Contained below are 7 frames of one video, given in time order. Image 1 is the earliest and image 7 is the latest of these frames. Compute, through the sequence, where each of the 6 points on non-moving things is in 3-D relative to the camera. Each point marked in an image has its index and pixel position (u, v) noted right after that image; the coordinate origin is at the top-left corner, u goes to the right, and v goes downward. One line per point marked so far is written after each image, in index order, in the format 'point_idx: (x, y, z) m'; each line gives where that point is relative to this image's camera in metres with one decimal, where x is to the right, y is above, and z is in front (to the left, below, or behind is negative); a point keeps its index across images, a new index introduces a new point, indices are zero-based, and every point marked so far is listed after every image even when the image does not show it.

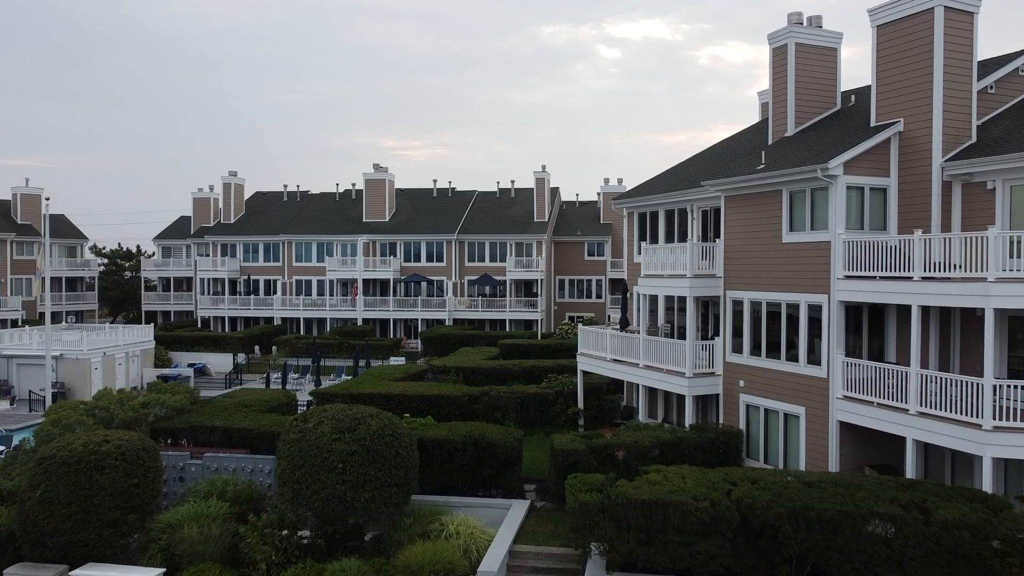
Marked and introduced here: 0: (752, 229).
0: (+3.3, +0.8, +18.6) m
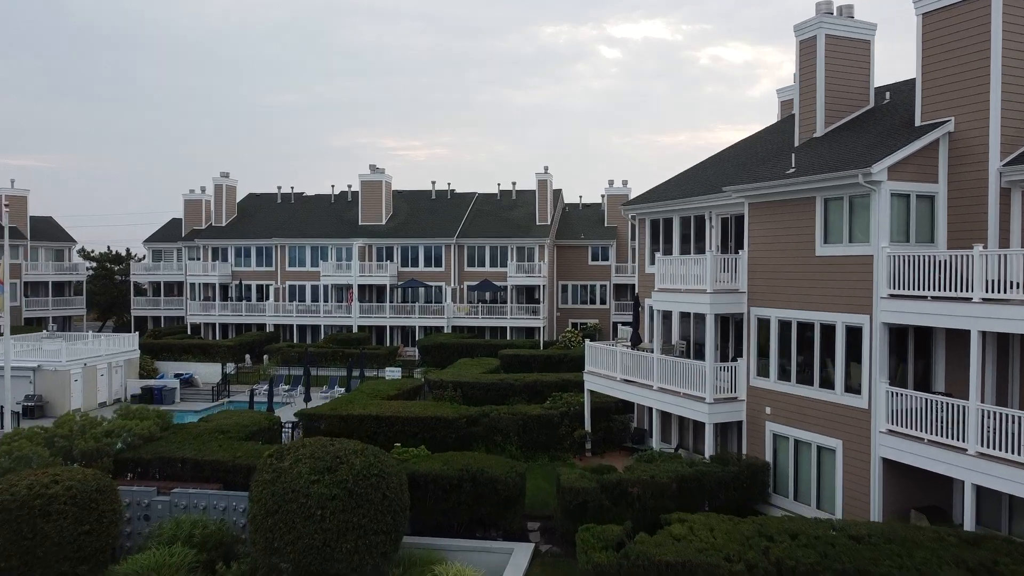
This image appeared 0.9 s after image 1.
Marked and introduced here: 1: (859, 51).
0: (+3.3, +0.6, +16.8) m
1: (+4.9, +3.3, +18.8) m
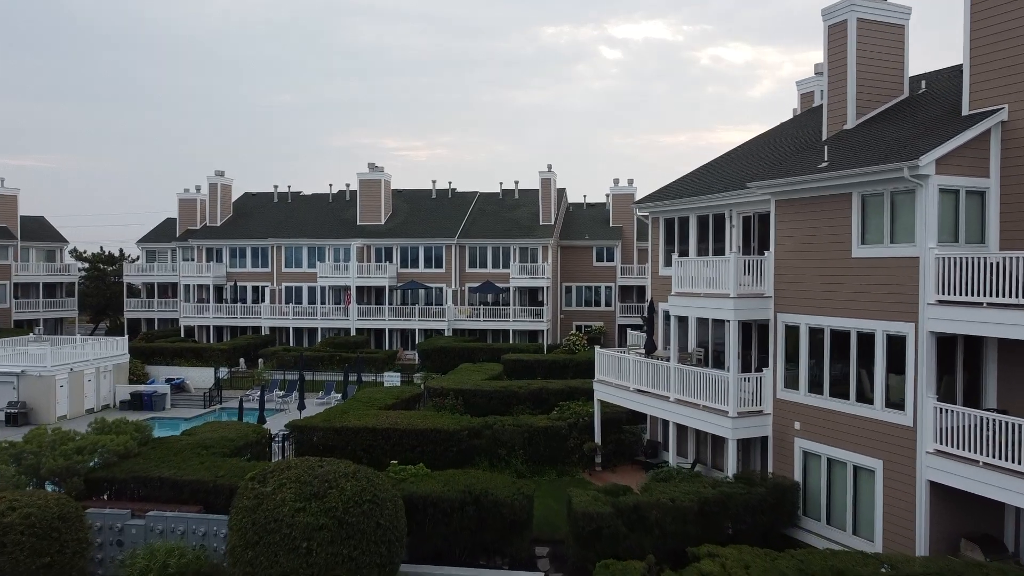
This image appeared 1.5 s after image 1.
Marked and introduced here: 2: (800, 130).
0: (+3.4, +0.6, +15.4) m
1: (+4.9, +3.3, +17.4) m
2: (+4.2, +2.3, +19.8) m
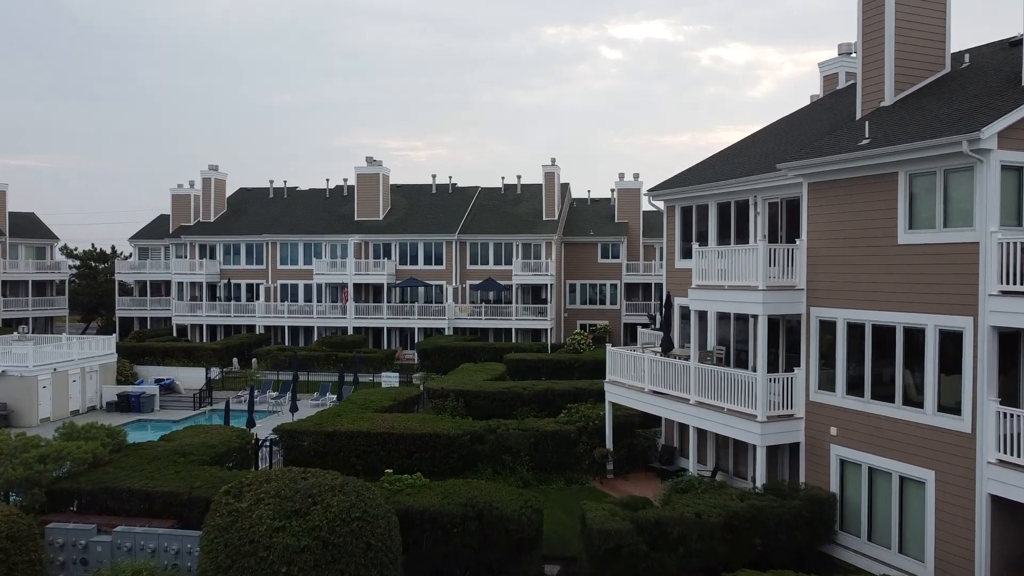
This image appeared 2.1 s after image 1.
0: (+3.5, +0.6, +13.9) m
1: (+5.0, +3.3, +16.0) m
2: (+4.3, +2.4, +18.3) m
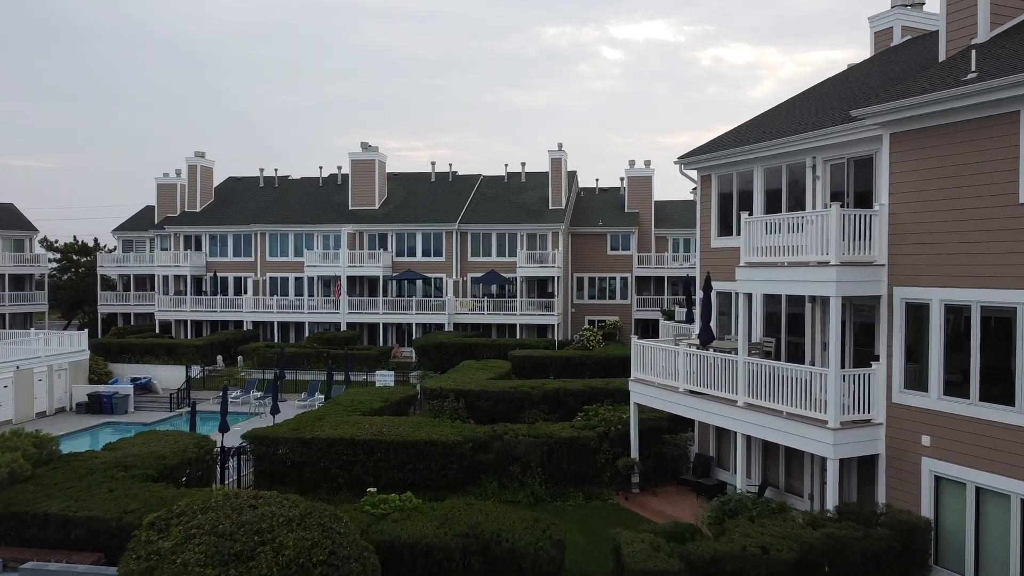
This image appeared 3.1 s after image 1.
0: (+3.6, +0.9, +11.1) m
1: (+5.1, +3.6, +13.2) m
2: (+4.4, +2.6, +15.5) m
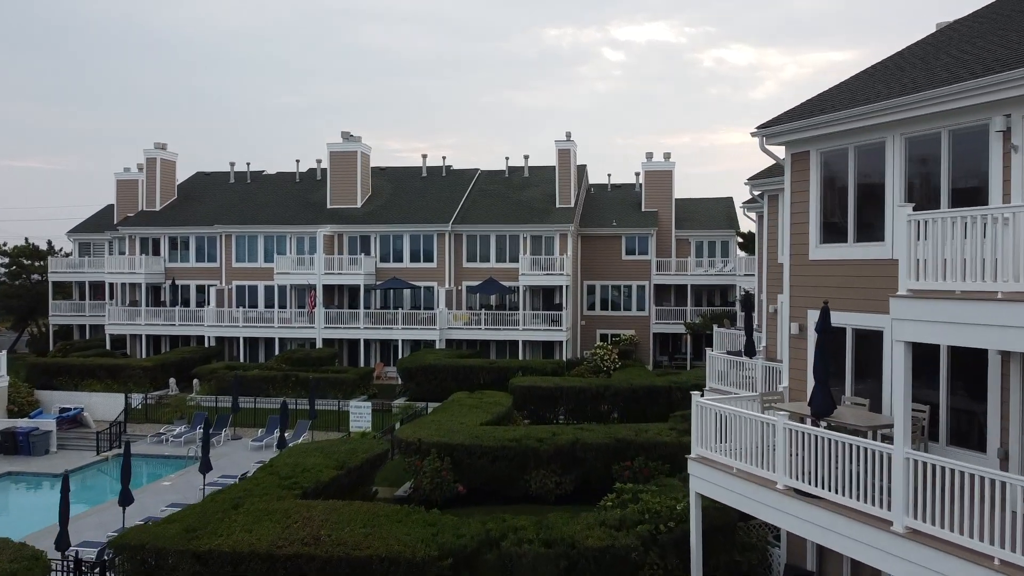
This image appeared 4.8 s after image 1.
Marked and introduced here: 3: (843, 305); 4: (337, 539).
0: (+3.6, +0.6, +5.6) m
1: (+5.1, +3.3, +7.6) m
2: (+4.4, +2.4, +10.0) m
3: (+2.5, -0.1, +10.7) m
4: (-1.4, -2.0, +10.7) m
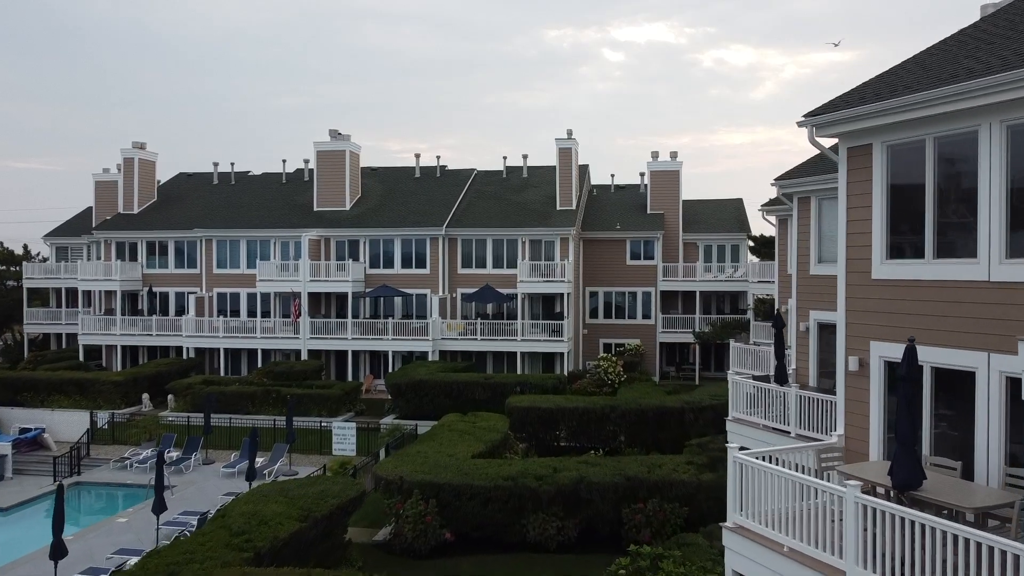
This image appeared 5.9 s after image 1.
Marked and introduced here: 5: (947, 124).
0: (+3.5, +0.4, +3.4) m
1: (+5.1, +3.1, +5.4) m
2: (+4.4, +2.2, +7.8) m
3: (+2.4, -0.3, +8.5) m
4: (-1.4, -2.2, +8.5) m
5: (+2.6, +1.0, +8.3) m
